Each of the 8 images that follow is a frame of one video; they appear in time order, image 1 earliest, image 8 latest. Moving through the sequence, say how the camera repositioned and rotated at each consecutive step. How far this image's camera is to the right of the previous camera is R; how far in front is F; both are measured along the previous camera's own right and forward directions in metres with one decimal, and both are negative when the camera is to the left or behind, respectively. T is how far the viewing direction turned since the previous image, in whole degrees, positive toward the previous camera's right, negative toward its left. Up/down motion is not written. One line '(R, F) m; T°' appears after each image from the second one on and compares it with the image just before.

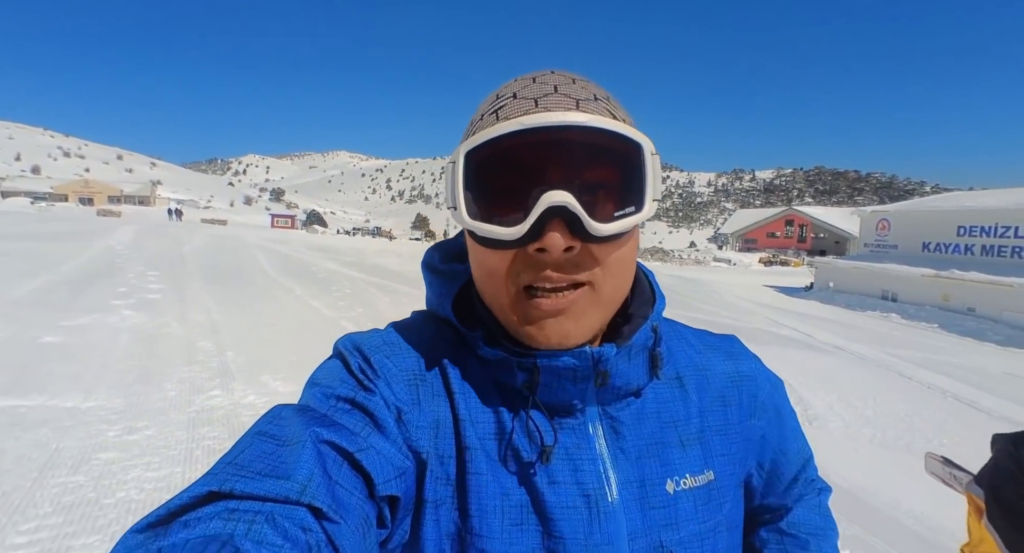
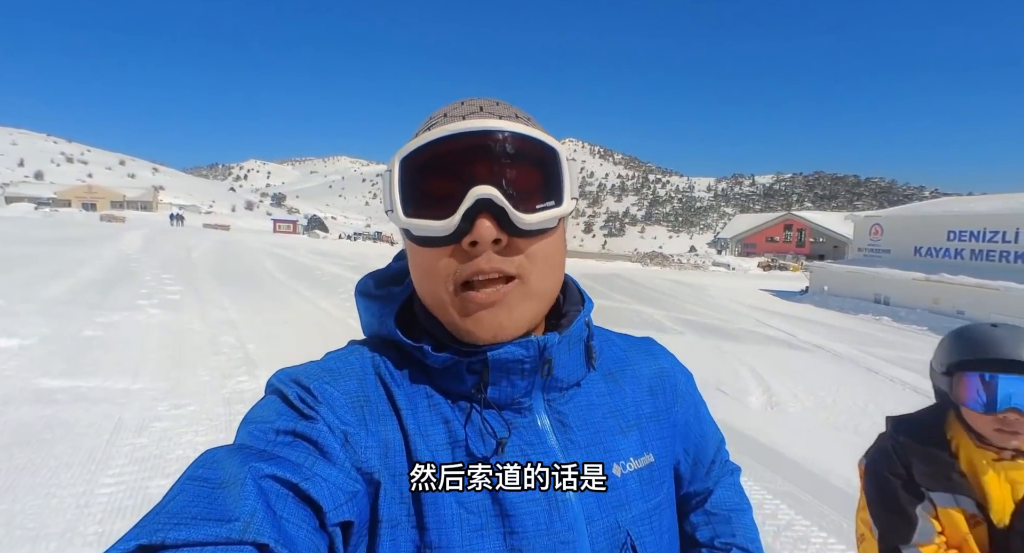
(+0.1, -0.4) m; 0°
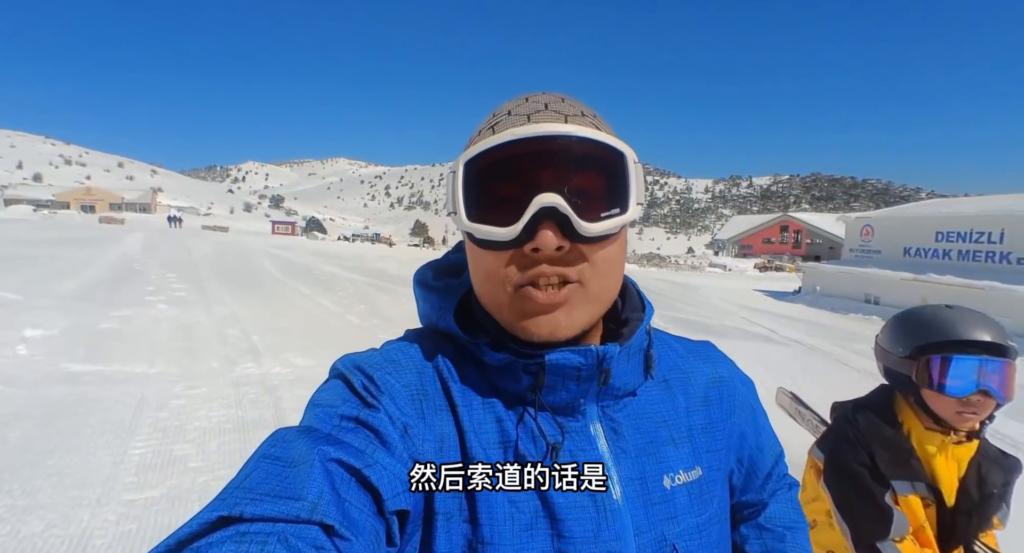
(+0.1, -0.3) m; 0°
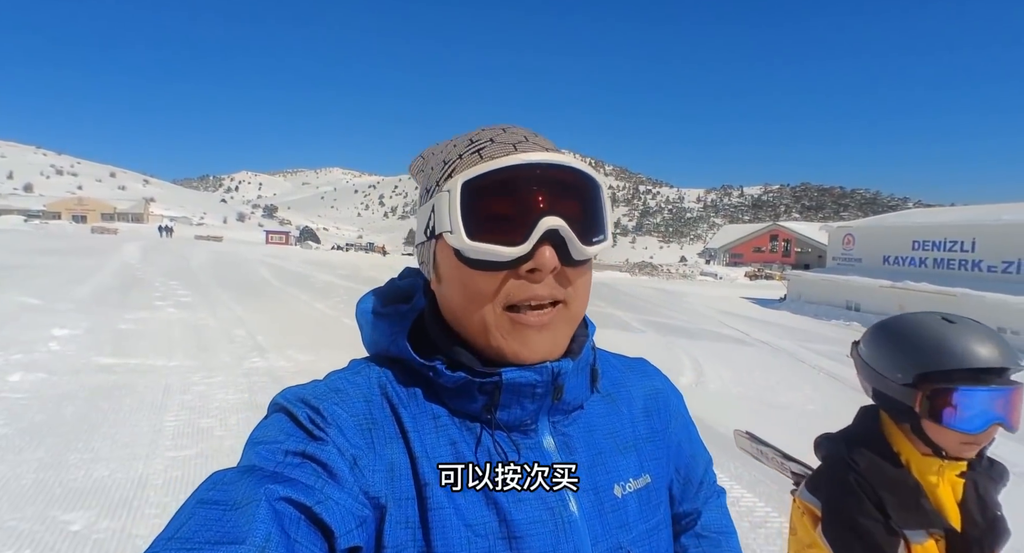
(+0.1, -0.5) m; +1°
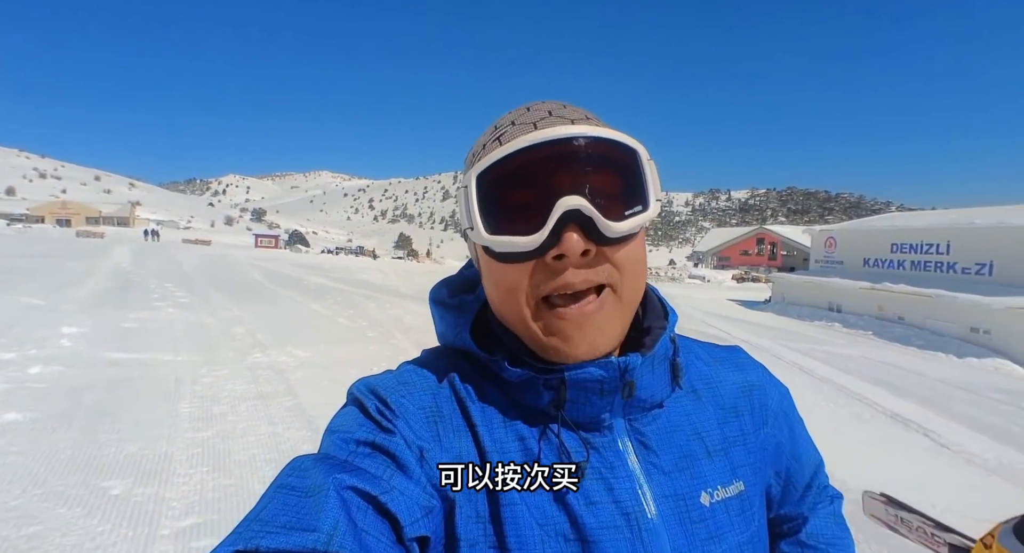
(0.0, -0.3) m; +1°
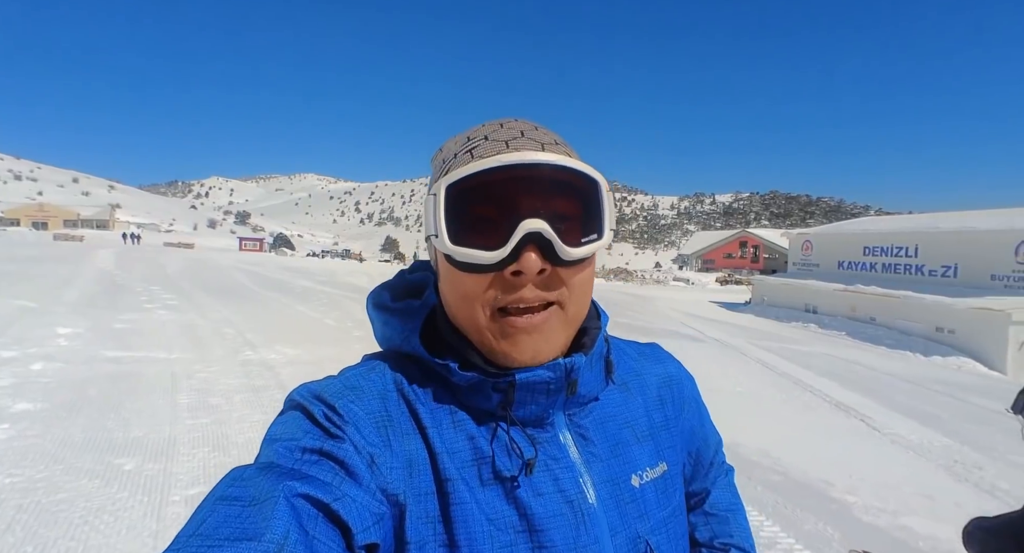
(+0.1, -0.3) m; +1°
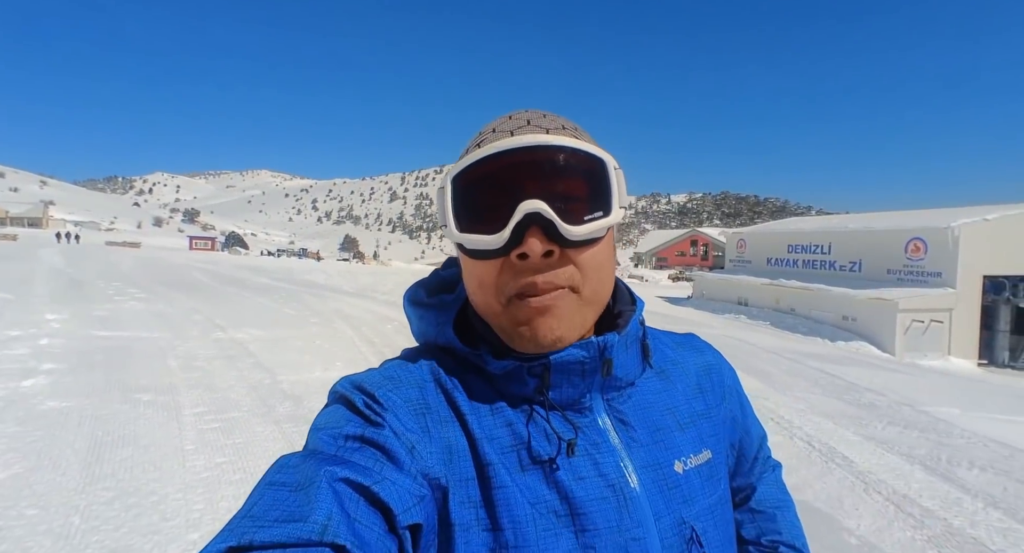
(+0.4, -1.1) m; +4°
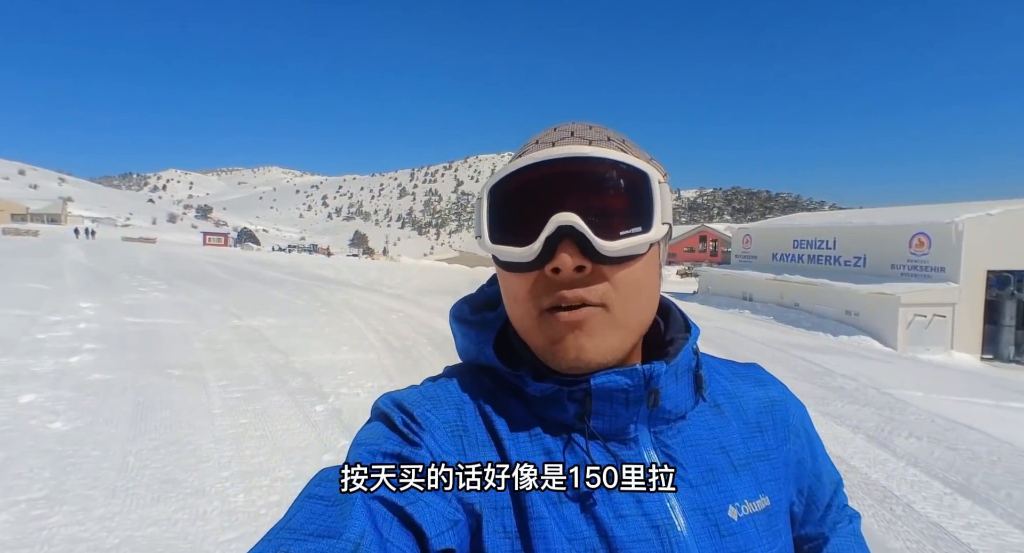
(+0.2, -0.4) m; -1°
